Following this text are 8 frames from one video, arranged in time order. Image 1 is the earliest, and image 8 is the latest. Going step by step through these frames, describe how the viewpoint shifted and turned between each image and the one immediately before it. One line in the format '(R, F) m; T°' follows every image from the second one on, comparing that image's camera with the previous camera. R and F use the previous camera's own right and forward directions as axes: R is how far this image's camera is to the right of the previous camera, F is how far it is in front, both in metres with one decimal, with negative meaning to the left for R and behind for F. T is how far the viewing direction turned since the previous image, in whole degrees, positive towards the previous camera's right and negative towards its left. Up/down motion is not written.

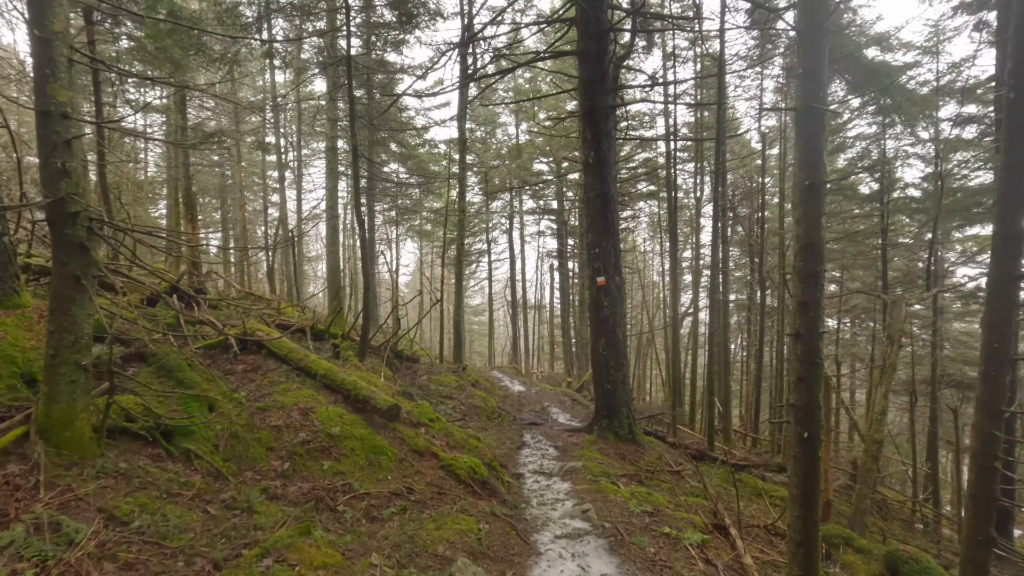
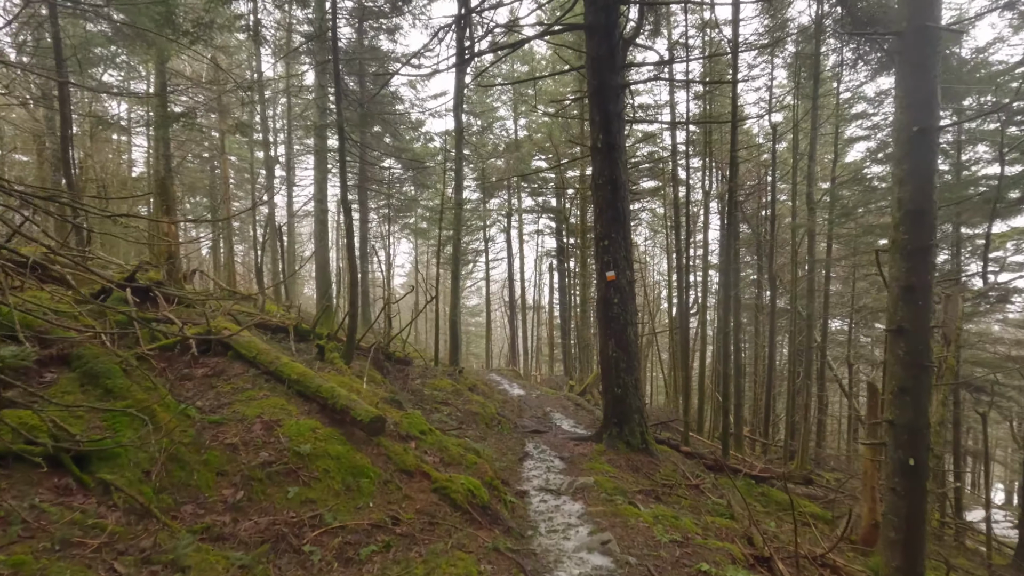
(-0.1, +0.7) m; 0°
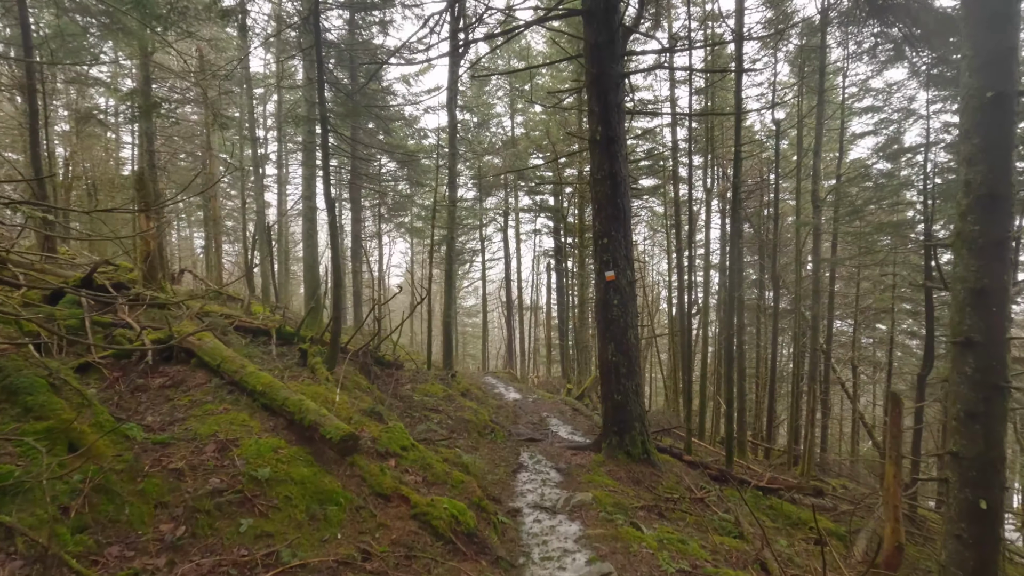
(+0.1, +0.4) m; 0°
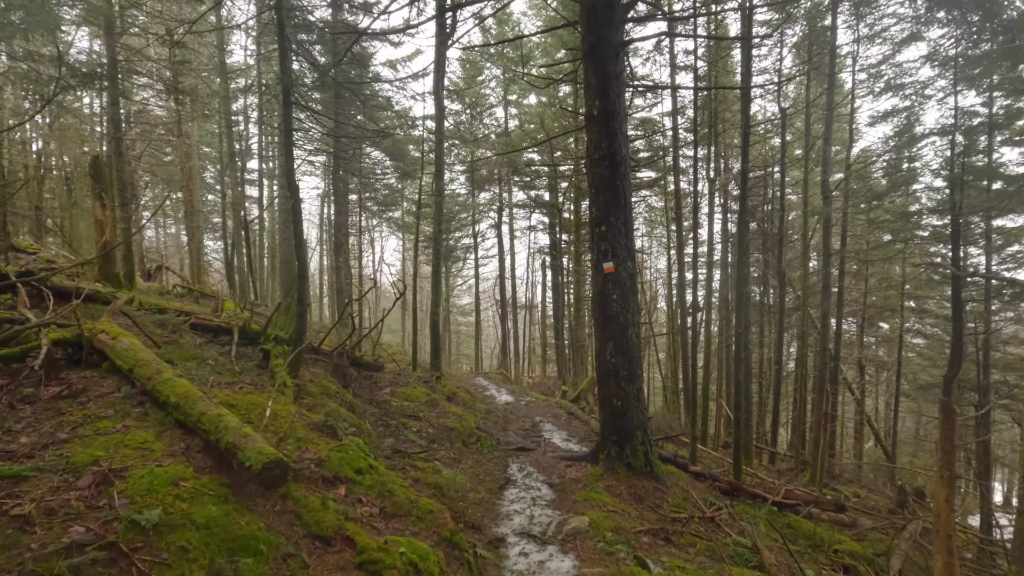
(+0.1, +0.7) m; 0°
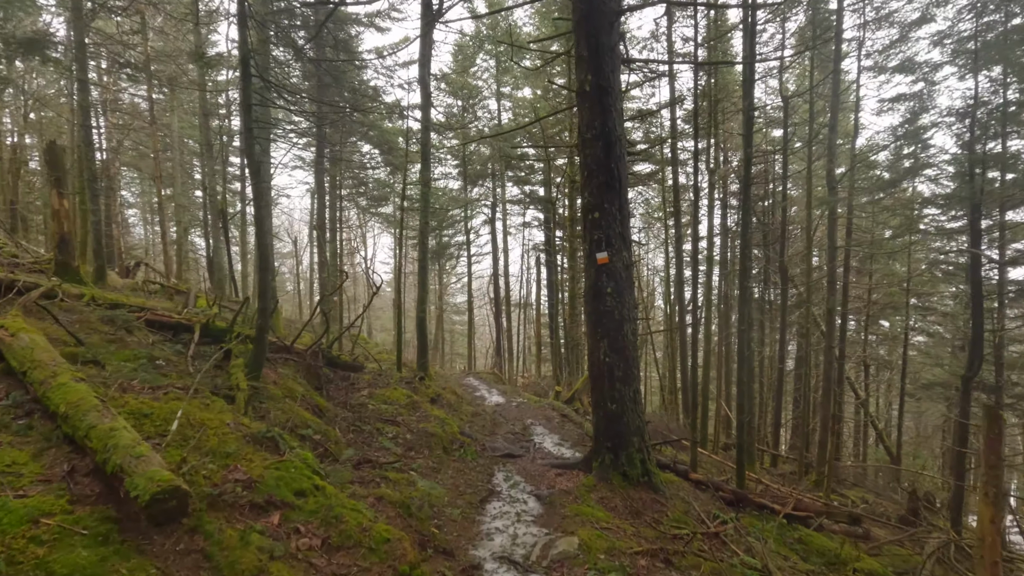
(+0.1, +0.5) m; 0°
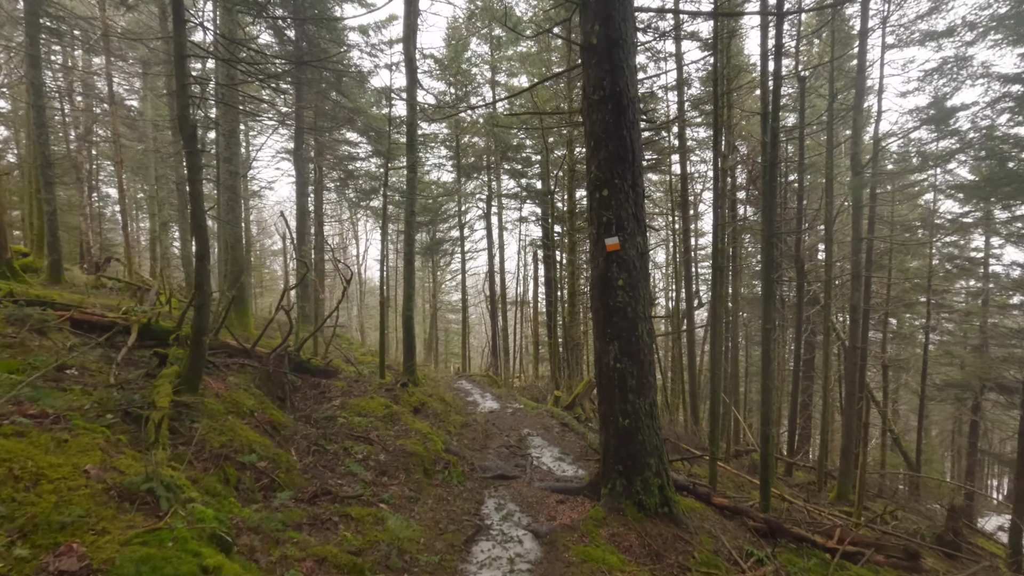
(0.0, +0.9) m; 0°
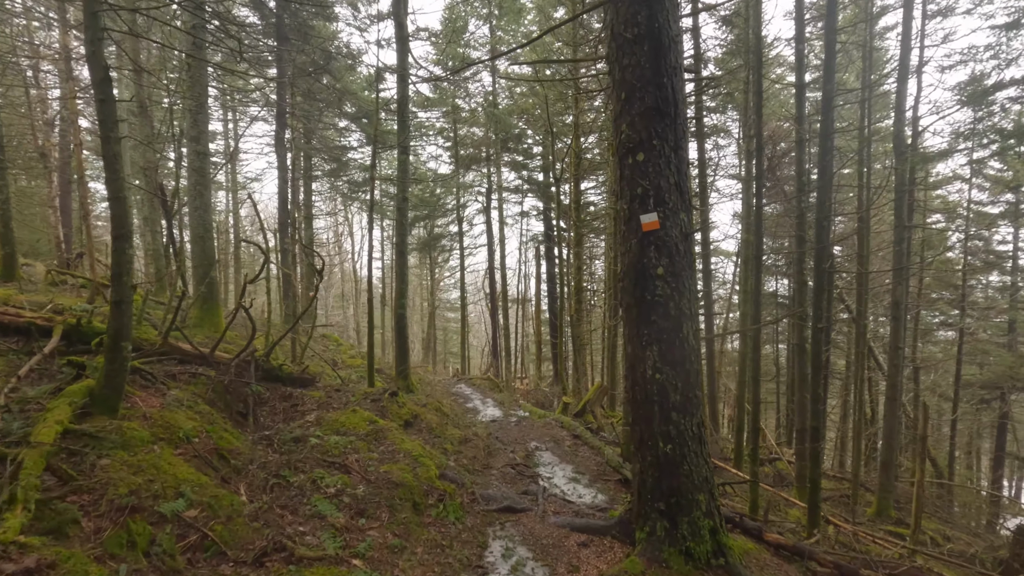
(-0.1, +1.0) m; 0°
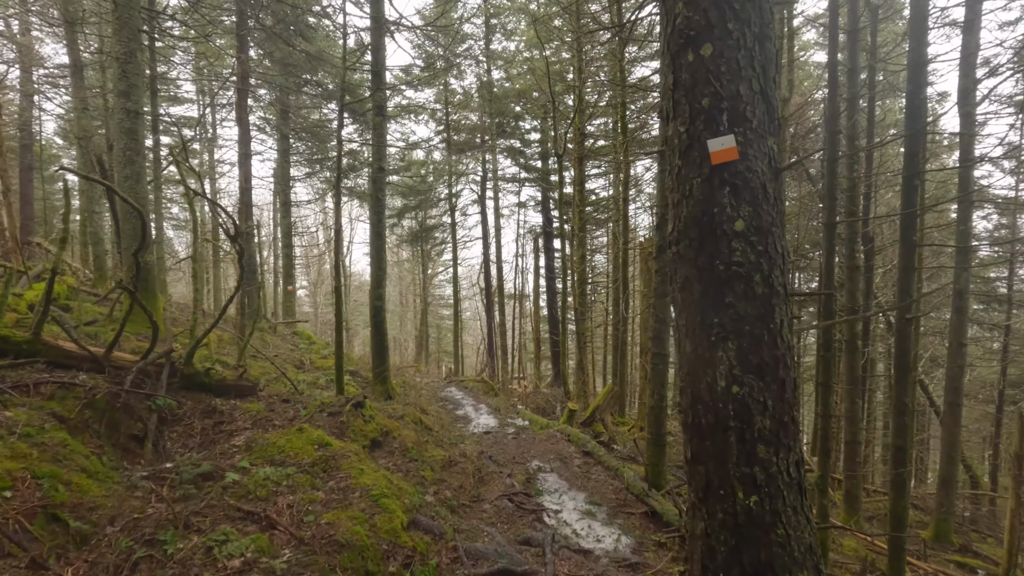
(0.0, +1.3) m; 0°
